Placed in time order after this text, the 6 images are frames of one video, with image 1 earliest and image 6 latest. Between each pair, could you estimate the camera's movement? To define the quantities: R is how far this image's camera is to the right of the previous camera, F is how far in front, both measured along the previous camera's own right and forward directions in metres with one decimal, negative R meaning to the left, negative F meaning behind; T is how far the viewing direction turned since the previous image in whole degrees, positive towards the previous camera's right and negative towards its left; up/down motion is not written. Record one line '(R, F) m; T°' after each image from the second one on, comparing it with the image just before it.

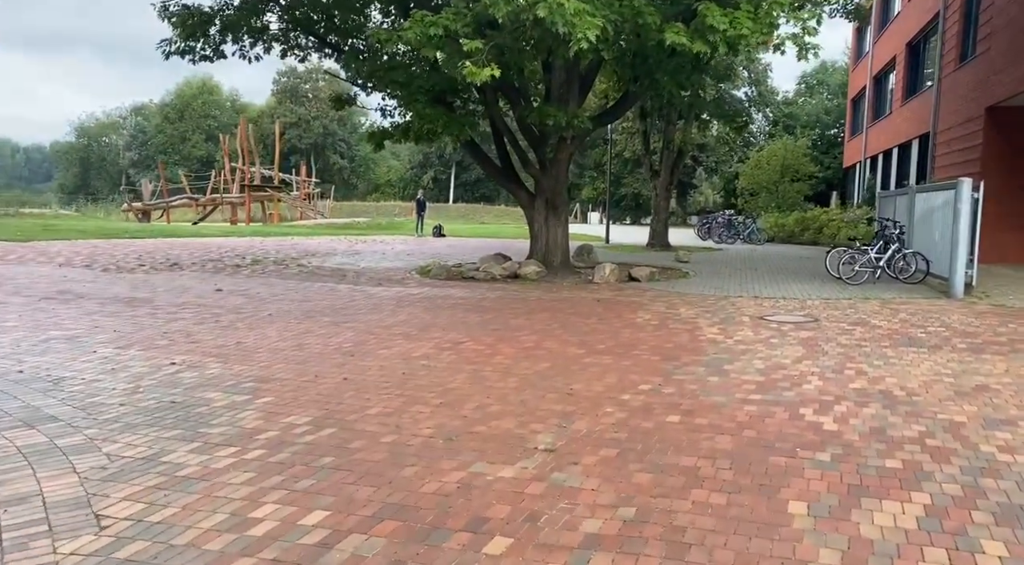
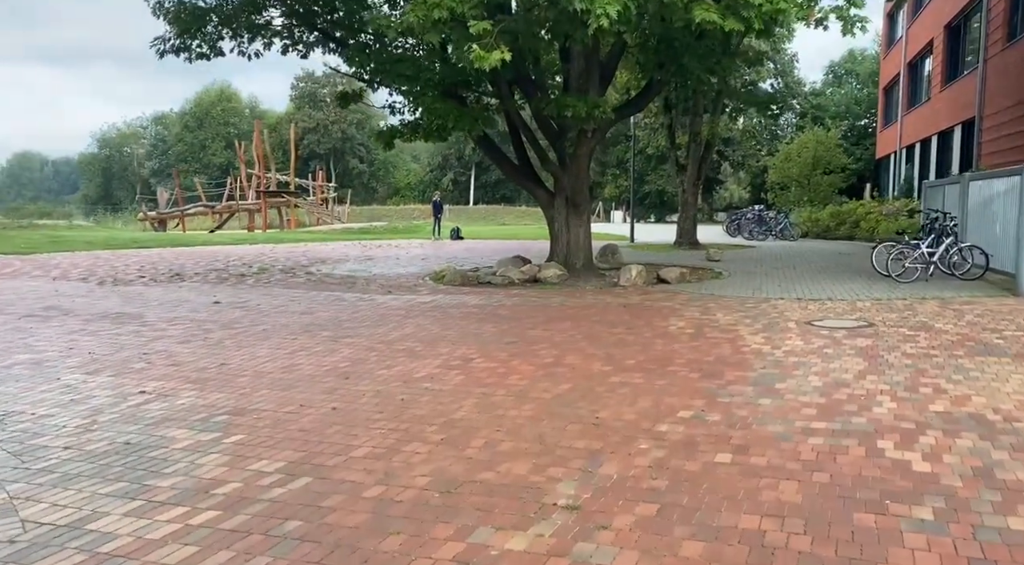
(+0.1, +1.1) m; -2°
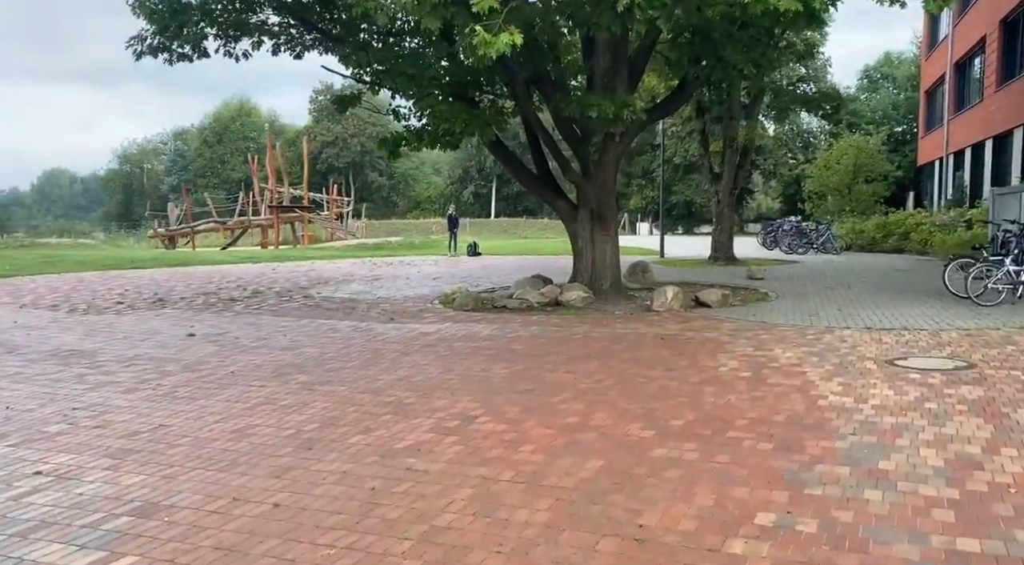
(+0.1, +1.8) m; -2°
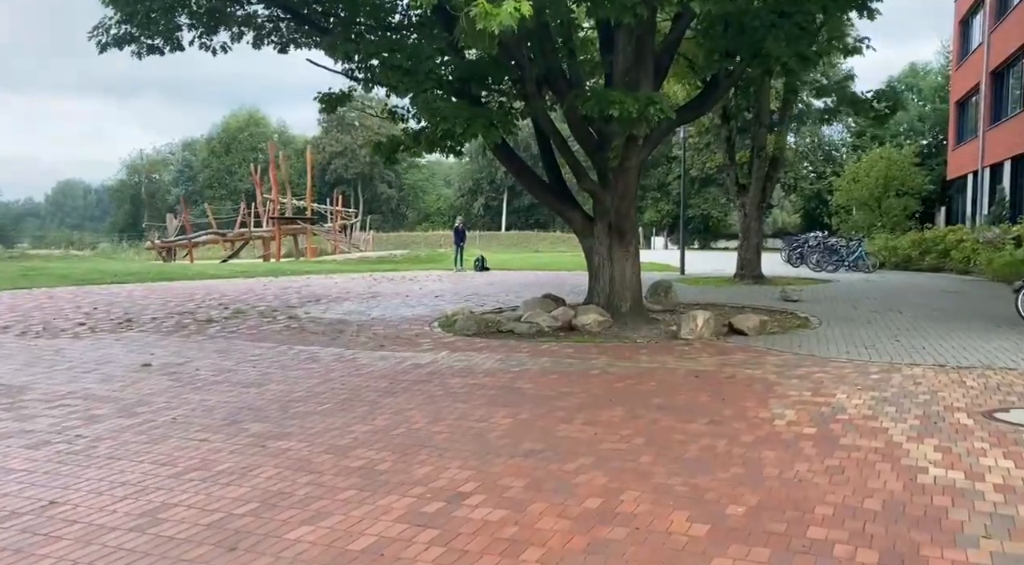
(+0.1, +1.6) m; -1°
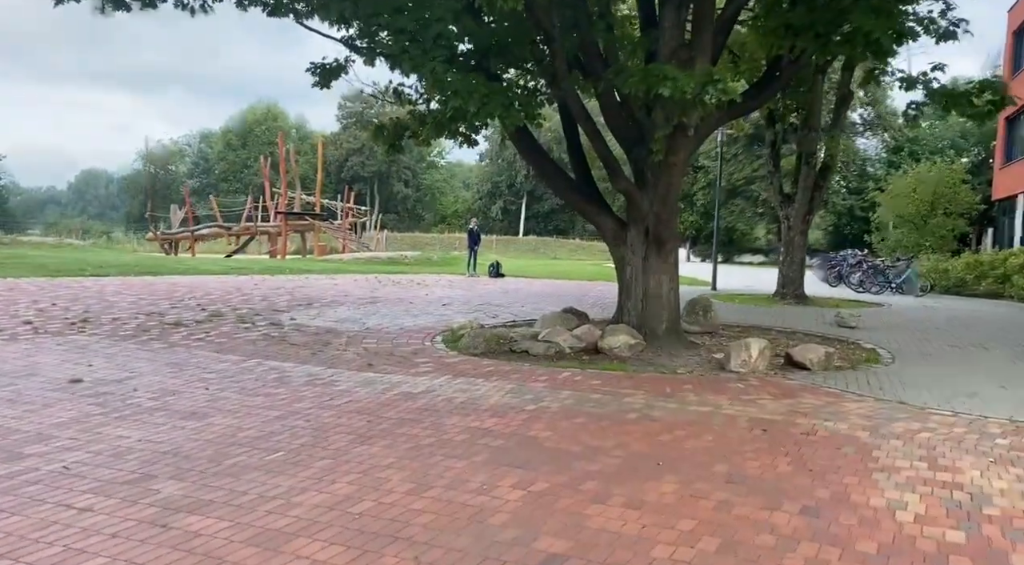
(0.0, +2.0) m; -1°
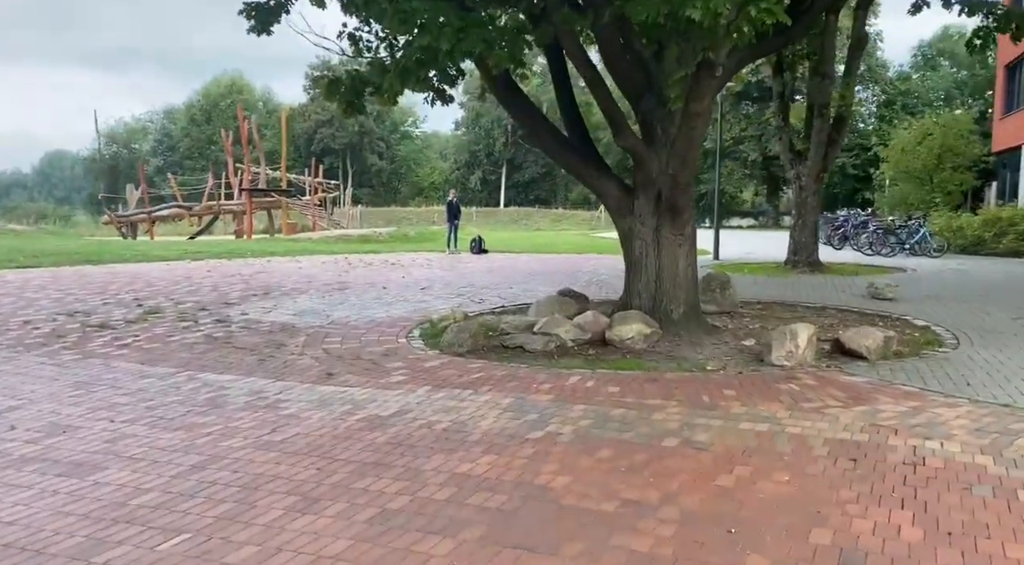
(-0.1, +1.8) m; +1°
